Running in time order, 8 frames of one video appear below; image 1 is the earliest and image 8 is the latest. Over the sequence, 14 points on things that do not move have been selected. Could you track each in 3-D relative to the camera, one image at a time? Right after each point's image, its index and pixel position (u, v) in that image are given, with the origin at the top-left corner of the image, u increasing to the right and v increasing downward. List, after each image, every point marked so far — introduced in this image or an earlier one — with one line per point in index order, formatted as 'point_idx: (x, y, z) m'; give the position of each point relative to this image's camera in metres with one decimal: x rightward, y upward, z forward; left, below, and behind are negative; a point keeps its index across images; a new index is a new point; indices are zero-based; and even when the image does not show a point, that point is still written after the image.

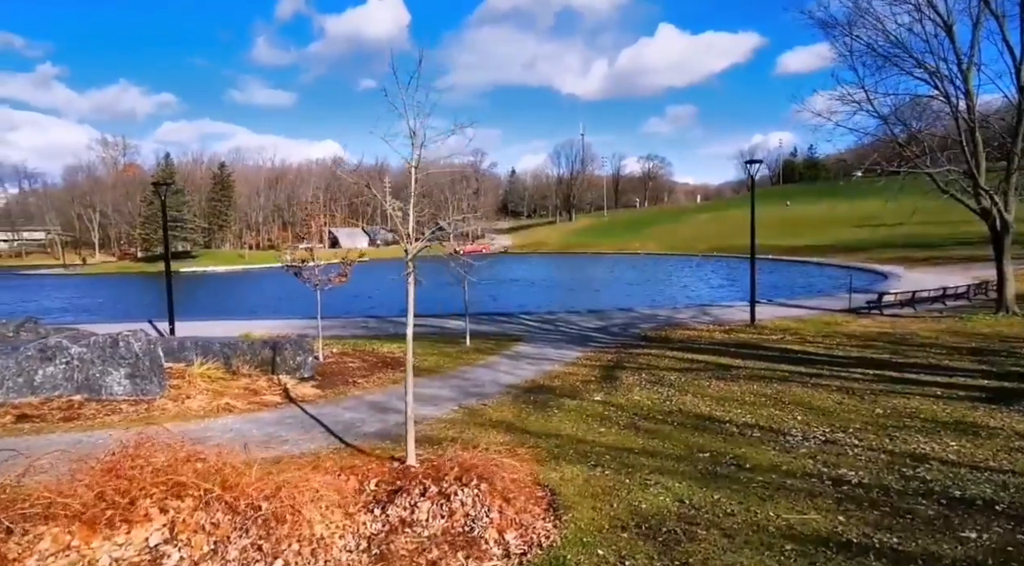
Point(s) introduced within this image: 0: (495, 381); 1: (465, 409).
0: (-0.3, -1.8, +12.5) m
1: (-0.7, -1.8, +10.0) m
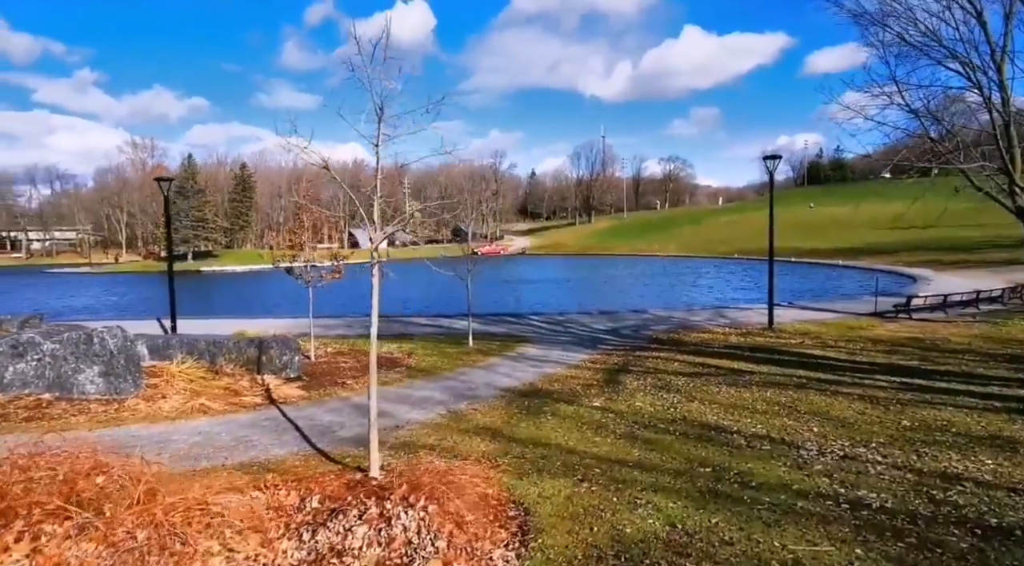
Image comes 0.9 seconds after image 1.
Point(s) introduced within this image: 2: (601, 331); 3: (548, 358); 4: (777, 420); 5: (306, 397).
0: (-0.3, -1.7, +11.8) m
1: (-0.8, -1.7, +9.3) m
2: (+2.5, -1.4, +19.7) m
3: (+0.8, -1.6, +14.9) m
4: (+3.1, -1.6, +8.2) m
5: (-3.1, -1.7, +10.4) m
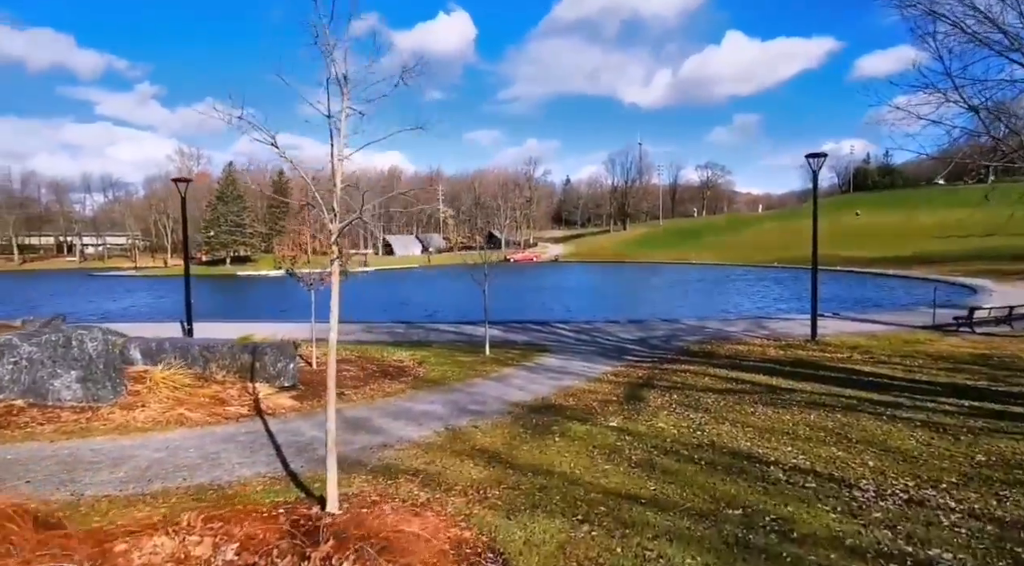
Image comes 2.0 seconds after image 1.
0: (-0.1, -1.8, +10.8) m
1: (-0.8, -1.8, +8.3) m
2: (+3.1, -1.5, +18.5) m
3: (+1.1, -1.7, +13.8) m
4: (+3.1, -1.7, +7.0) m
5: (-3.0, -1.7, +9.5) m
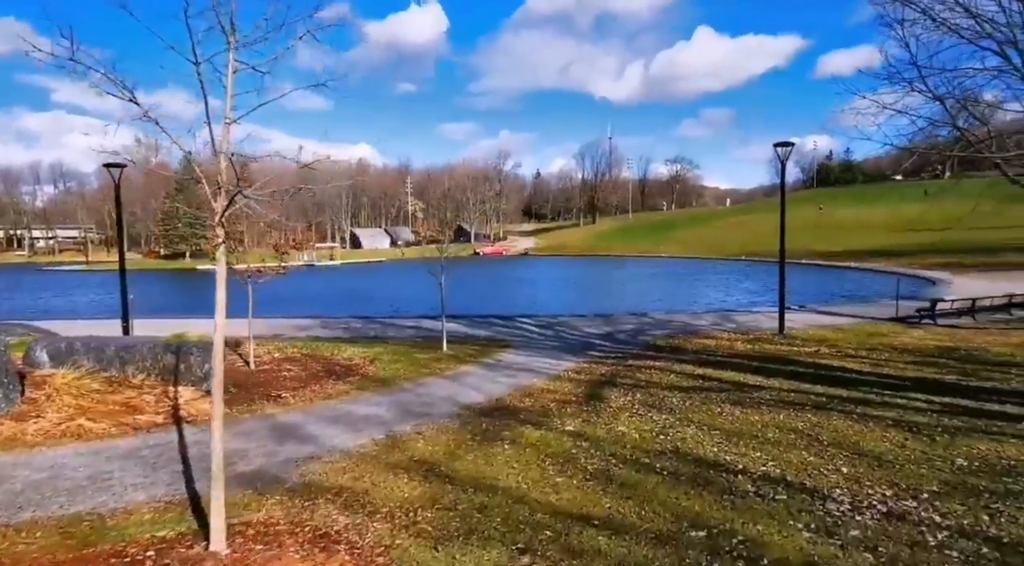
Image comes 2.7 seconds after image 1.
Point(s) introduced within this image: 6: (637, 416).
0: (-0.8, -1.6, +10.0) m
1: (-1.3, -1.7, +7.5) m
2: (+2.1, -1.3, +17.8) m
3: (+0.3, -1.6, +13.0) m
4: (+2.6, -1.6, +6.4) m
5: (-3.6, -1.6, +8.6) m
6: (+1.5, -1.6, +8.2) m
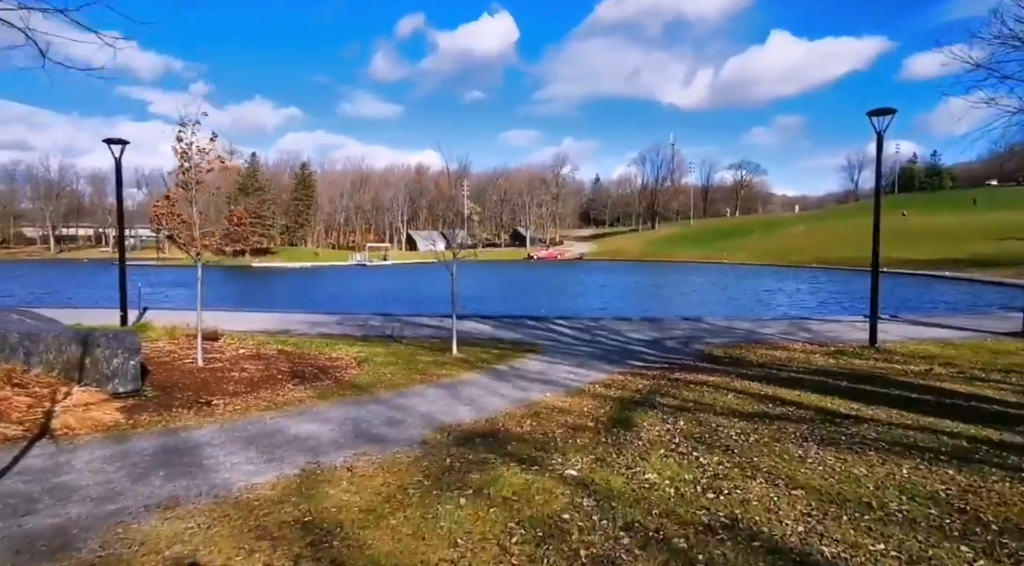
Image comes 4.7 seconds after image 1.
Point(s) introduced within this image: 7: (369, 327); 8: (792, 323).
0: (-0.8, -1.4, +7.5) m
1: (-1.6, -1.4, +5.1) m
2: (+2.7, -1.3, +15.1) m
3: (+0.5, -1.4, +10.5) m
4: (+2.3, -1.4, +3.6) m
5: (-3.7, -1.3, +6.4) m
6: (+1.3, -1.4, +5.6) m
7: (-3.8, -1.2, +18.5) m
8: (+7.2, -1.0, +17.9) m
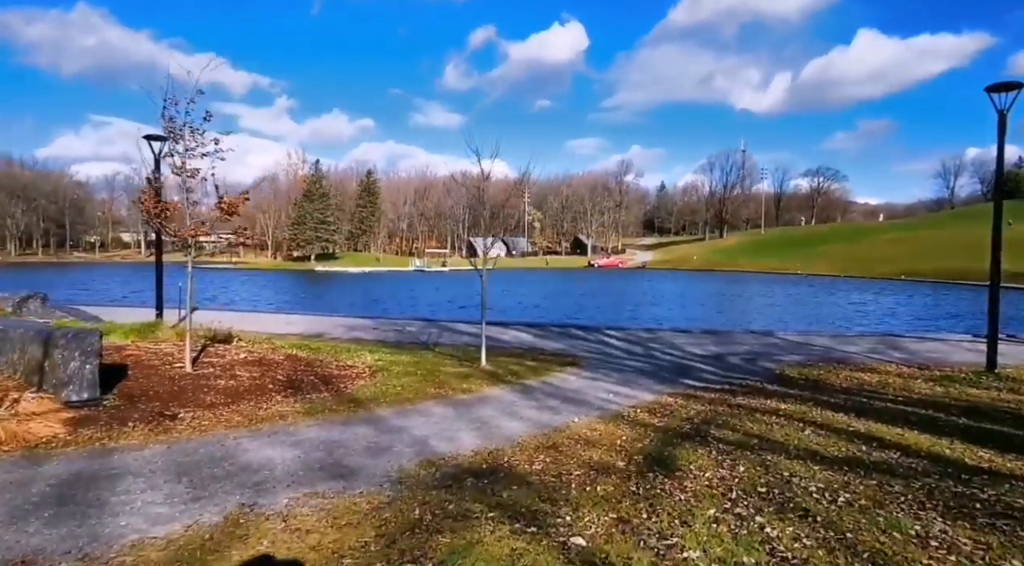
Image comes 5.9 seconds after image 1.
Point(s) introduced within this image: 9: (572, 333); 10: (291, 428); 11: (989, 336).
0: (-0.7, -1.4, +6.2) m
1: (-1.6, -1.4, +3.8) m
2: (+3.5, -1.4, +13.4) m
3: (+0.9, -1.4, +9.0) m
4: (+2.0, -1.4, +2.0) m
5: (-3.7, -1.2, +5.3) m
6: (+1.2, -1.4, +4.0) m
7: (-2.6, -1.2, +17.4) m
8: (+8.2, -1.3, +15.8) m
9: (+1.4, -1.2, +16.9) m
10: (-2.0, -1.3, +6.4) m
11: (+8.1, -0.9, +12.1) m
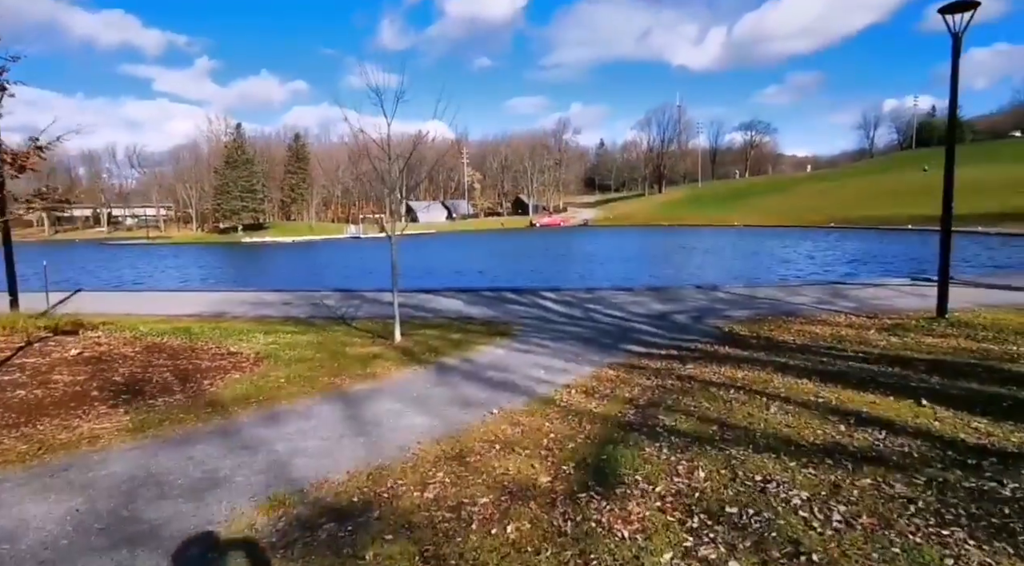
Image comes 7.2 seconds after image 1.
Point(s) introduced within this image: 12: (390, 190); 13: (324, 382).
0: (-1.4, -1.2, +4.6) m
1: (-2.2, -1.3, +2.2) m
2: (+2.2, -0.6, +12.1) m
3: (0.0, -1.0, +7.6) m
4: (+1.6, -1.2, +0.7) m
5: (-4.3, -1.2, +3.5) m
6: (+0.7, -1.2, +2.6) m
7: (-4.2, -0.5, +15.6) m
8: (+6.7, -0.1, +14.8) m
9: (-0.2, -0.3, +15.5) m
10: (-2.7, -1.2, +4.7) m
11: (+6.8, +0.1, +11.2) m
12: (-2.5, +1.9, +14.2) m
13: (-1.9, -1.0, +7.0) m
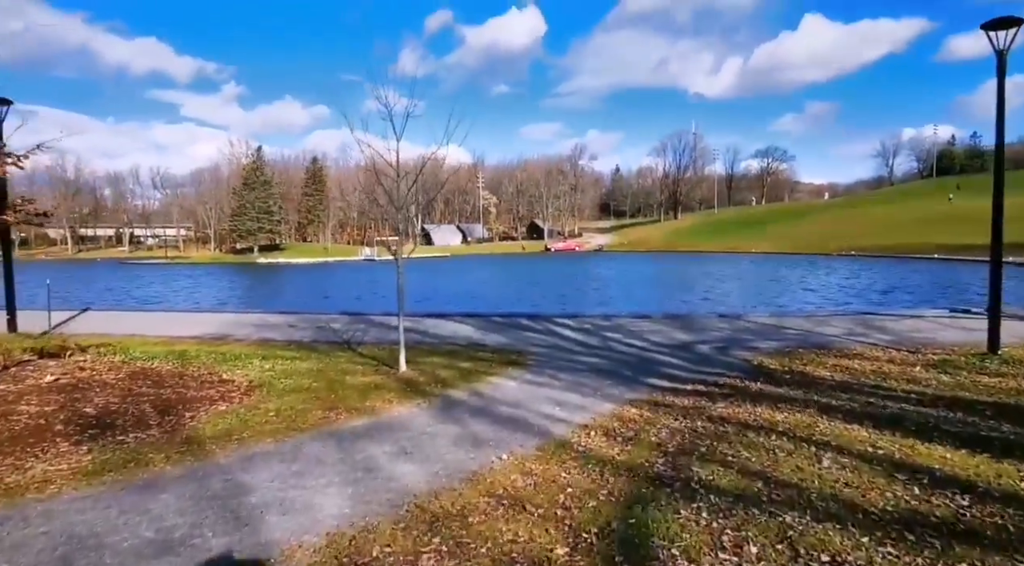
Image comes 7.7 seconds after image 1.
0: (-1.4, -1.3, +3.9) m
1: (-2.2, -1.3, +1.6) m
2: (+2.4, -1.1, +11.4) m
3: (+0.1, -1.2, +6.9) m
4: (+1.6, -1.3, 0.0) m
5: (-4.3, -1.3, +2.9) m
6: (+0.7, -1.3, +1.9) m
7: (-3.9, -1.0, +15.0) m
8: (+6.9, -0.8, +14.0) m
9: (+0.1, -0.8, +14.8) m
10: (-2.7, -1.3, +4.1) m
11: (+7.1, -0.4, +10.4) m
12: (-2.2, +1.4, +13.7) m
13: (-1.8, -1.2, +6.4) m
